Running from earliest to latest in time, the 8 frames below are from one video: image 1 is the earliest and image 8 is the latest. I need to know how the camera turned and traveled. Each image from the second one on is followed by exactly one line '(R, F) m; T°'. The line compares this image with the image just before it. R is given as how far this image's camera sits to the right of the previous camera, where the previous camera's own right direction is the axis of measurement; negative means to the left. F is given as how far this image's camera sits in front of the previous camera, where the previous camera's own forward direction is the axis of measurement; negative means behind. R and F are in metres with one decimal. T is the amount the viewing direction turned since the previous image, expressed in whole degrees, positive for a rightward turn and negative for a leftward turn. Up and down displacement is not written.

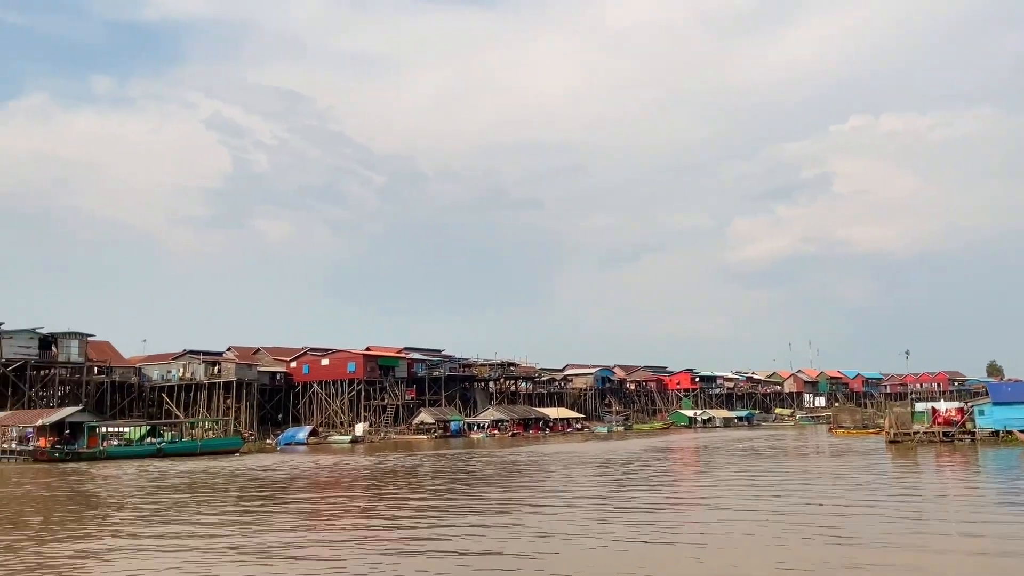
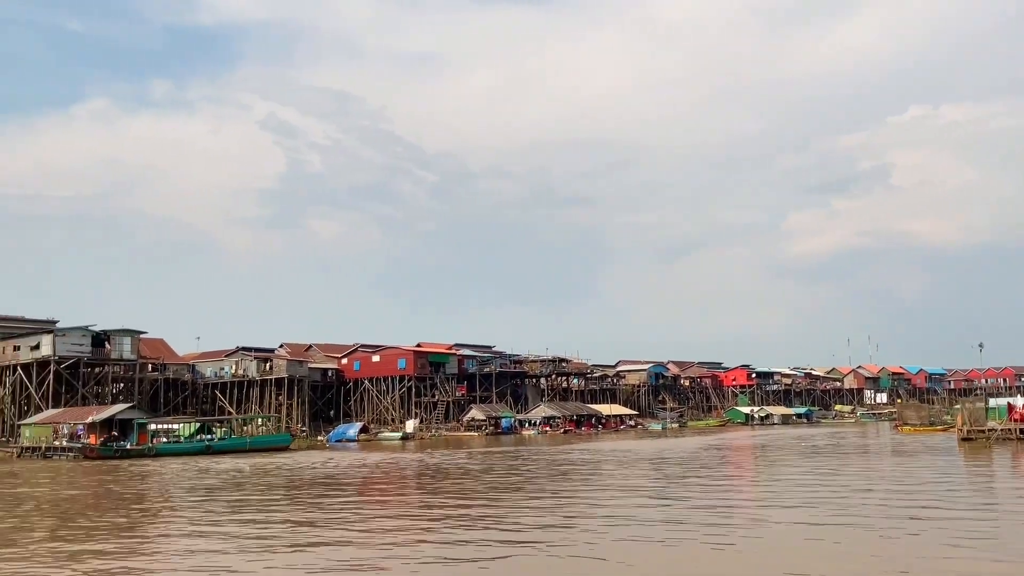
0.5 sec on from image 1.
(0.0, +0.8) m; -3°
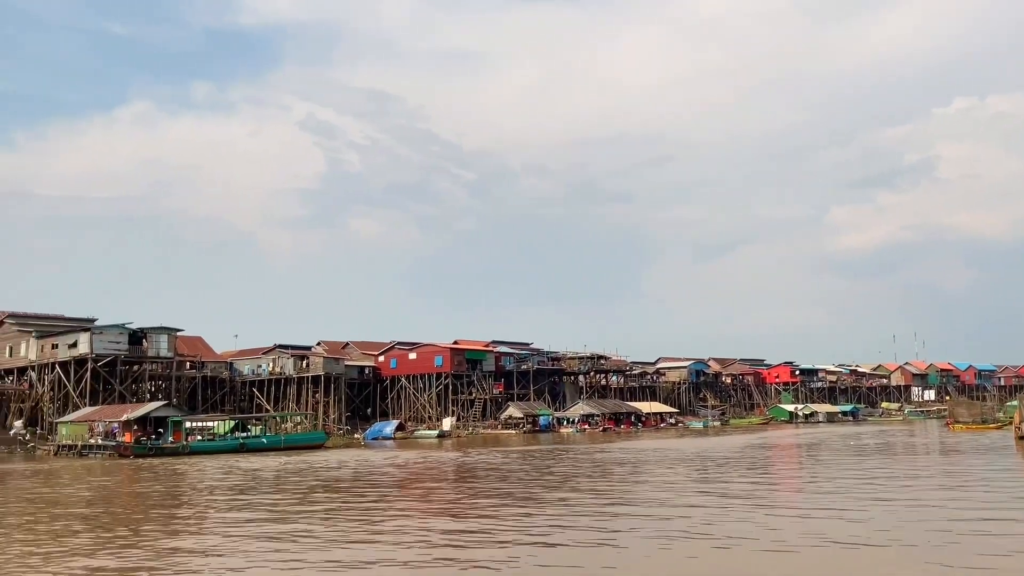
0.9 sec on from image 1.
(+0.1, +0.7) m; -2°
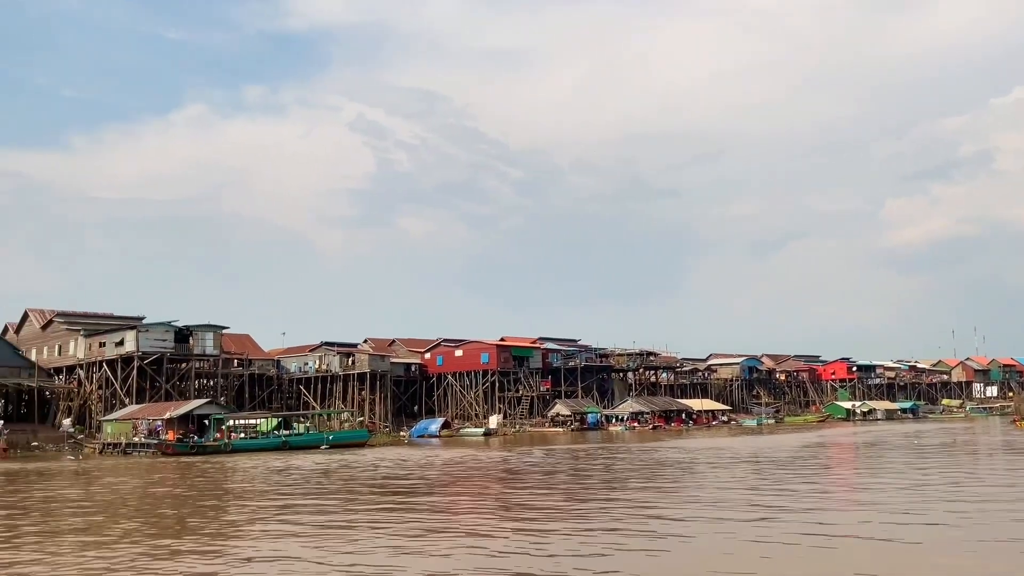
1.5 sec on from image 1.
(+0.1, +0.8) m; -3°
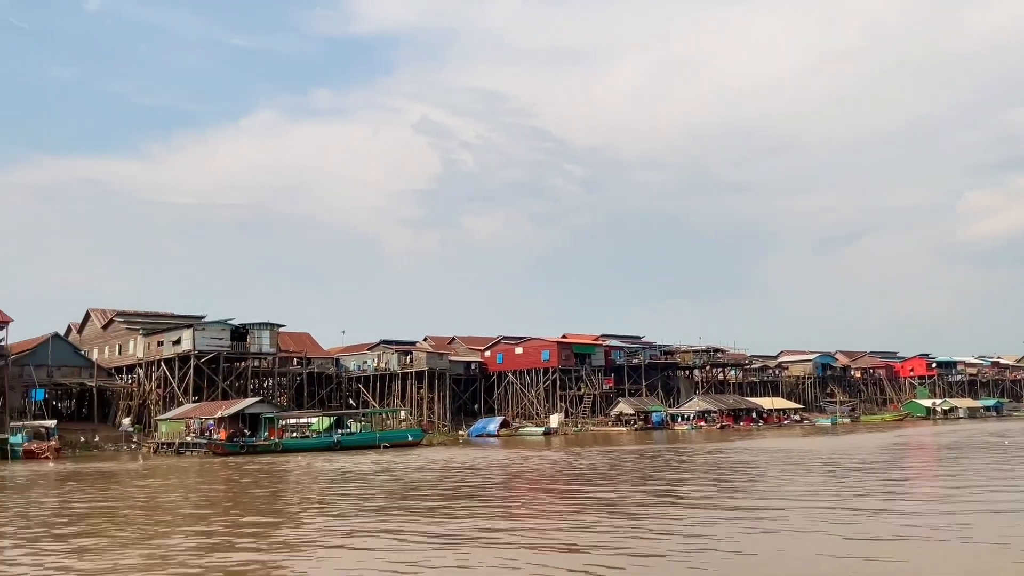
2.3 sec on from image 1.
(+0.2, +1.2) m; -4°
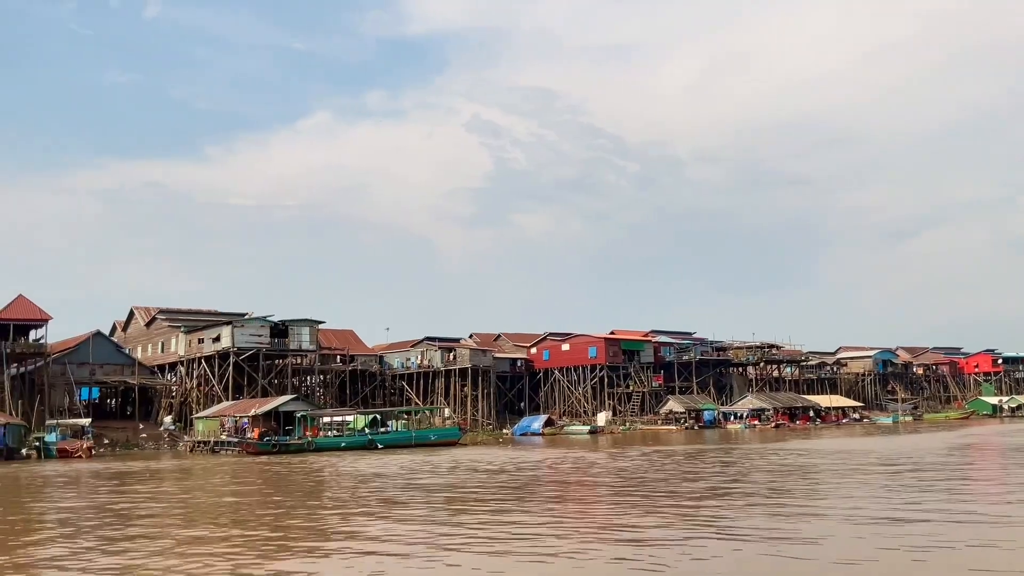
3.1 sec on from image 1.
(+0.3, +1.1) m; -3°
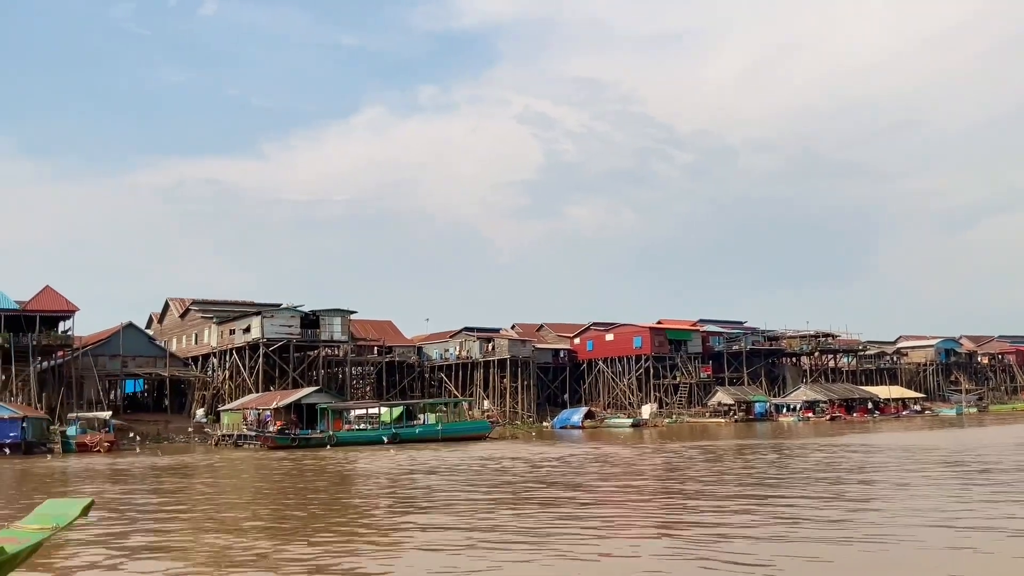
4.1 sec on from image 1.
(+0.5, +1.5) m; -3°
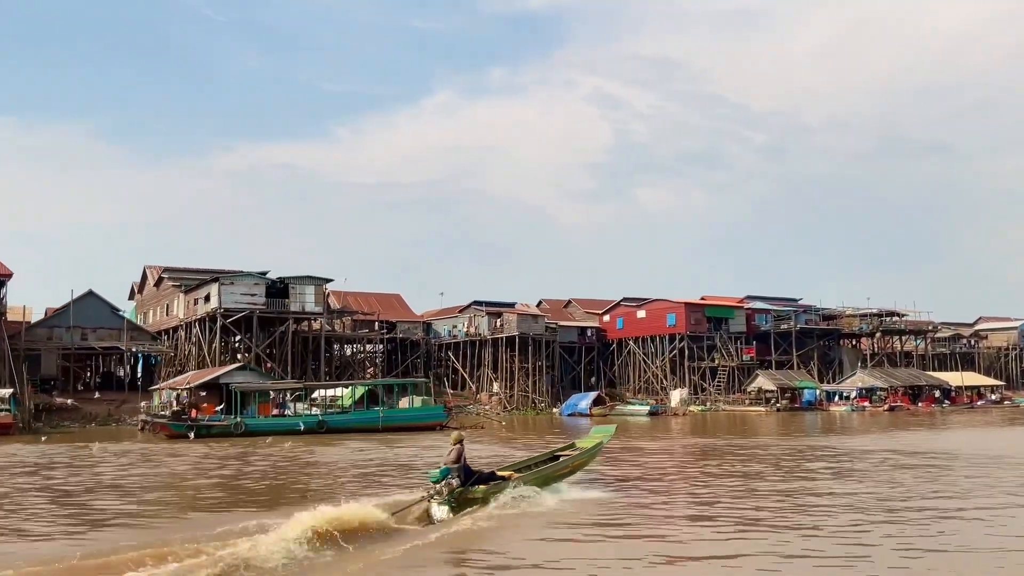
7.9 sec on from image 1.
(+2.2, +4.9) m; -4°
